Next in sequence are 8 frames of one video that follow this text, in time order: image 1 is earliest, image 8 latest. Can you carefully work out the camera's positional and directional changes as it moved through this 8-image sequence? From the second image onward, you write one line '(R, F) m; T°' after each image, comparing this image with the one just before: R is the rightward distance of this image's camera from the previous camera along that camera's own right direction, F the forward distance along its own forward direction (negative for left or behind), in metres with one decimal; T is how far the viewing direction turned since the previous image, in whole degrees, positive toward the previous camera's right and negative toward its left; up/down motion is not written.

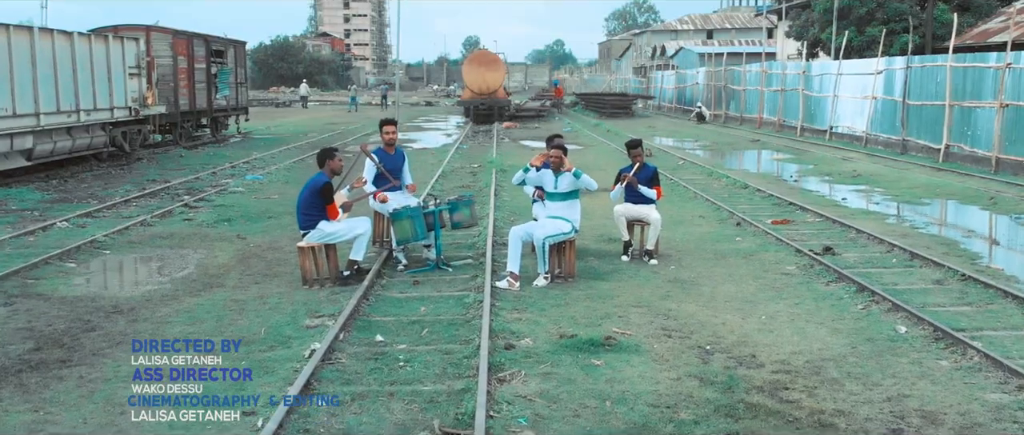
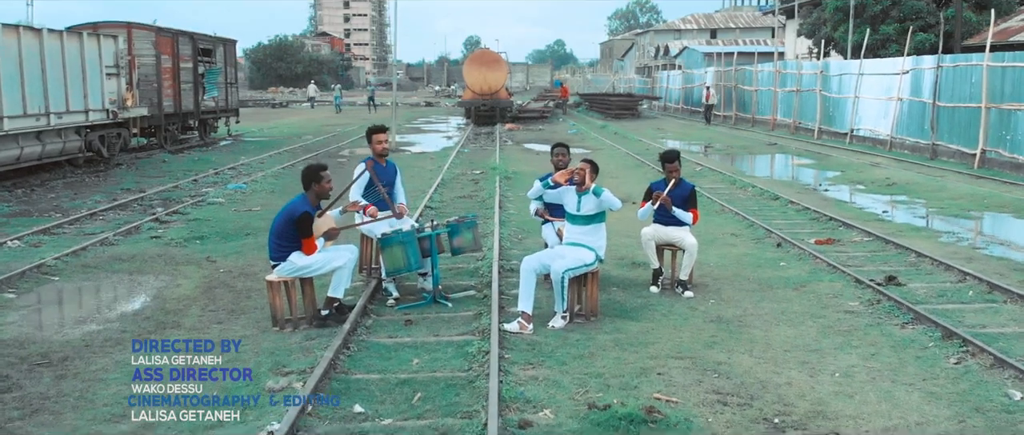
(-0.1, +1.4) m; 0°
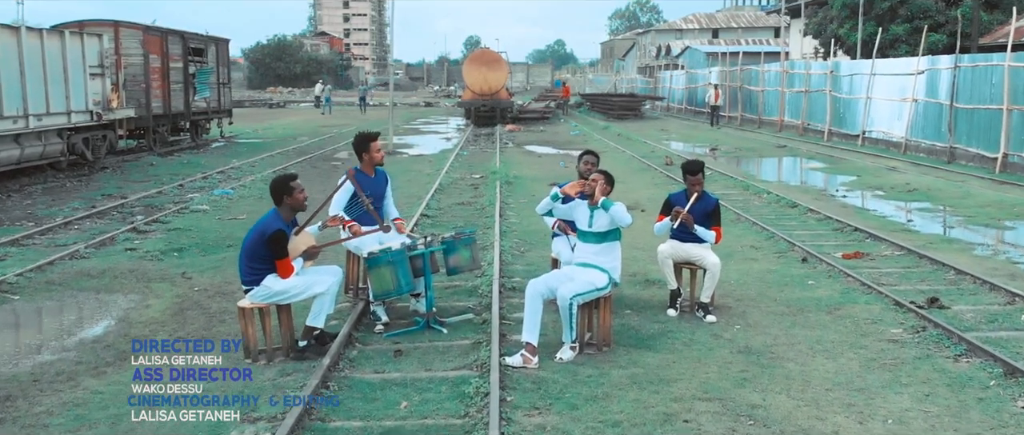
(0.0, +0.8) m; 0°
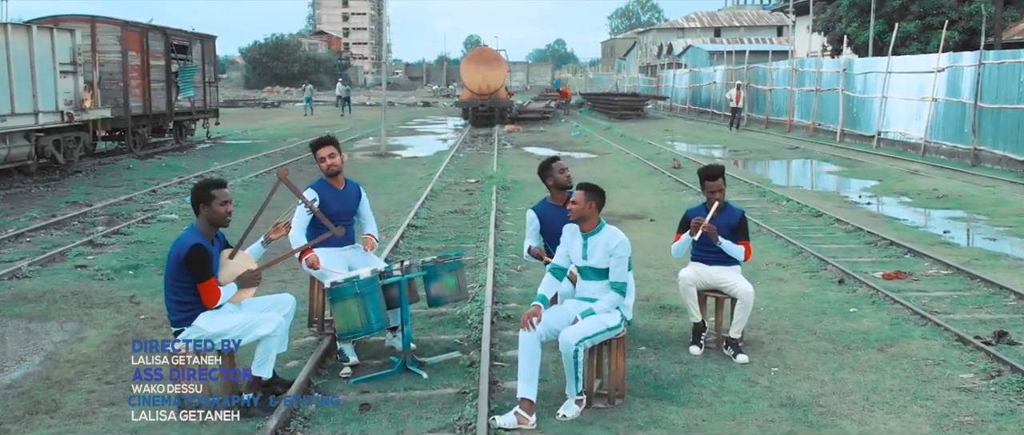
(0.0, +1.1) m; 0°
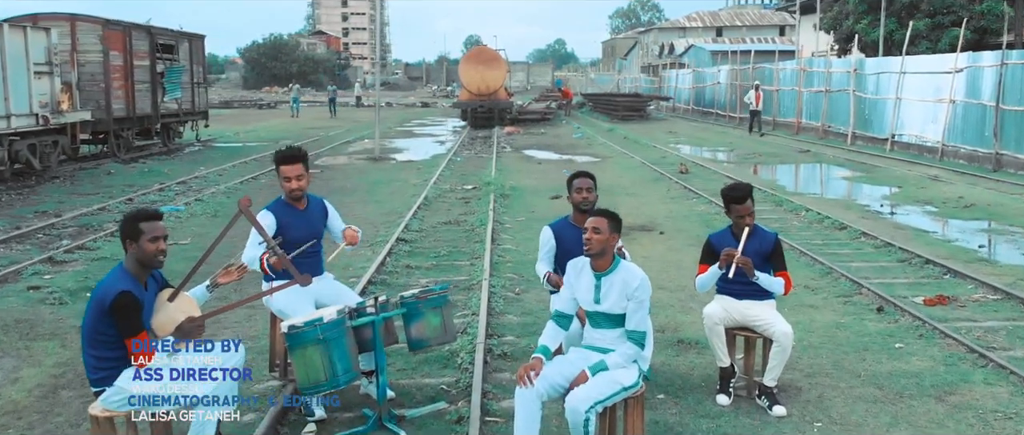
(0.0, +0.9) m; 0°
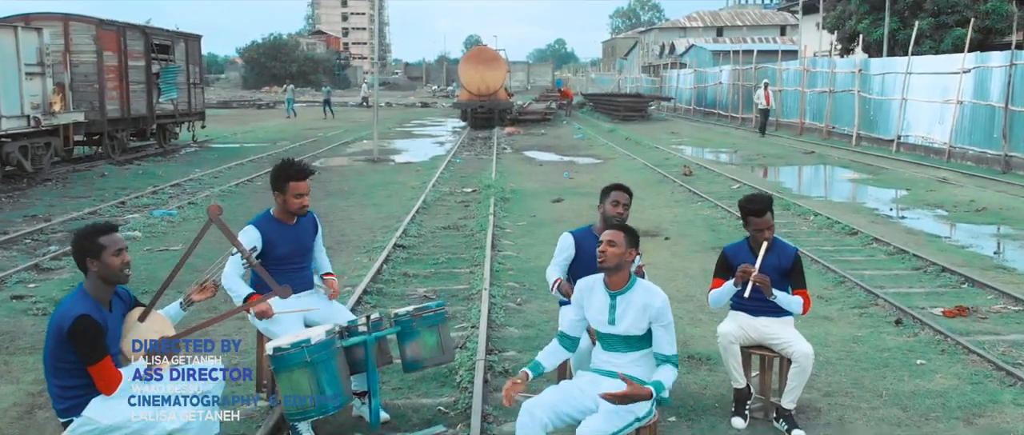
(0.0, +0.3) m; 0°
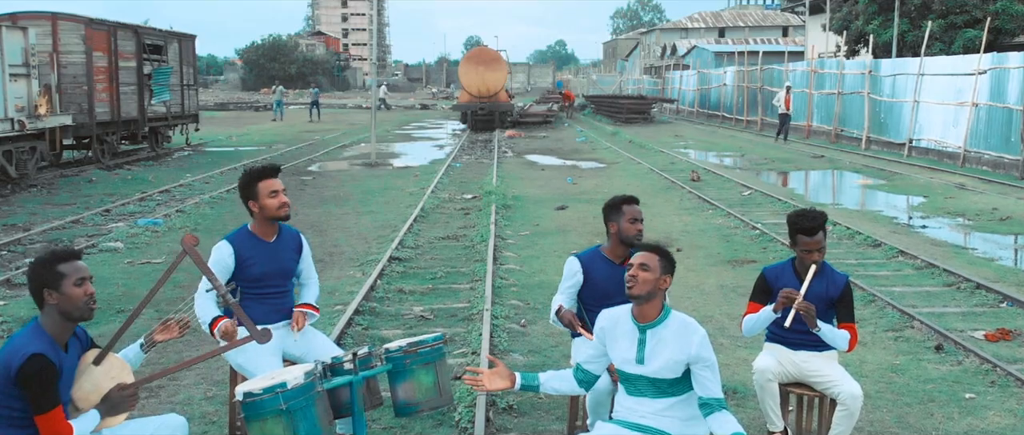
(0.0, +0.6) m; 0°
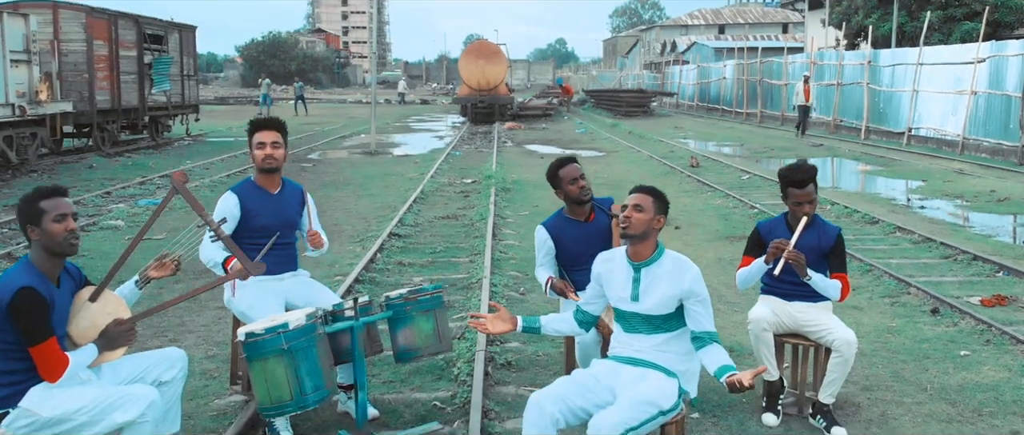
(0.0, 0.0) m; 0°
